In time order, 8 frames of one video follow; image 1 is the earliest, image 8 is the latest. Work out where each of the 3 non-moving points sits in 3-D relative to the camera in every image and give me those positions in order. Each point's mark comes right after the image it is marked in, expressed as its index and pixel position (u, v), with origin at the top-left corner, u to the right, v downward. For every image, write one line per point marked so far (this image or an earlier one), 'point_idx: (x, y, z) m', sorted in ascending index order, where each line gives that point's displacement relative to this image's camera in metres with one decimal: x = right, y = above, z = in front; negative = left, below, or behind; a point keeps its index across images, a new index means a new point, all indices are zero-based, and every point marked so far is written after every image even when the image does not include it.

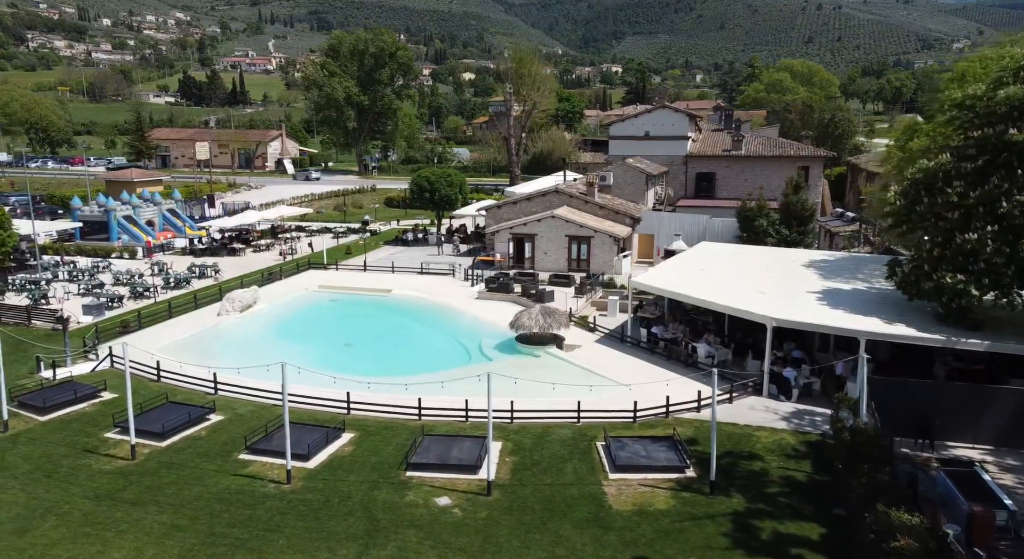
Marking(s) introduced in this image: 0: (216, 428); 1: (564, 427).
0: (-7.6, -3.8, +18.1) m
1: (+1.3, -3.7, +17.6) m
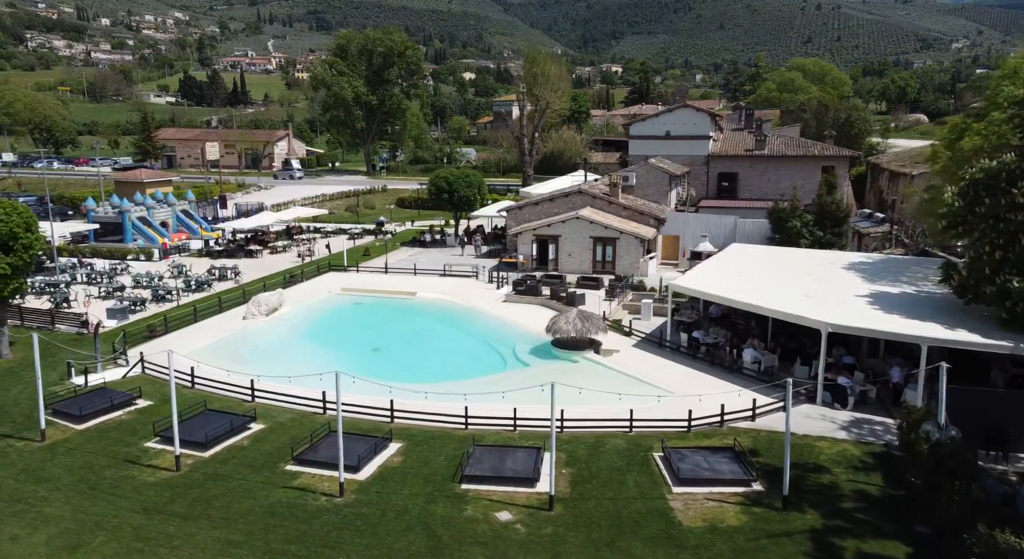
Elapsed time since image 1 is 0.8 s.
0: (-6.3, -4.0, +17.7) m
1: (+2.5, -3.8, +17.1) m
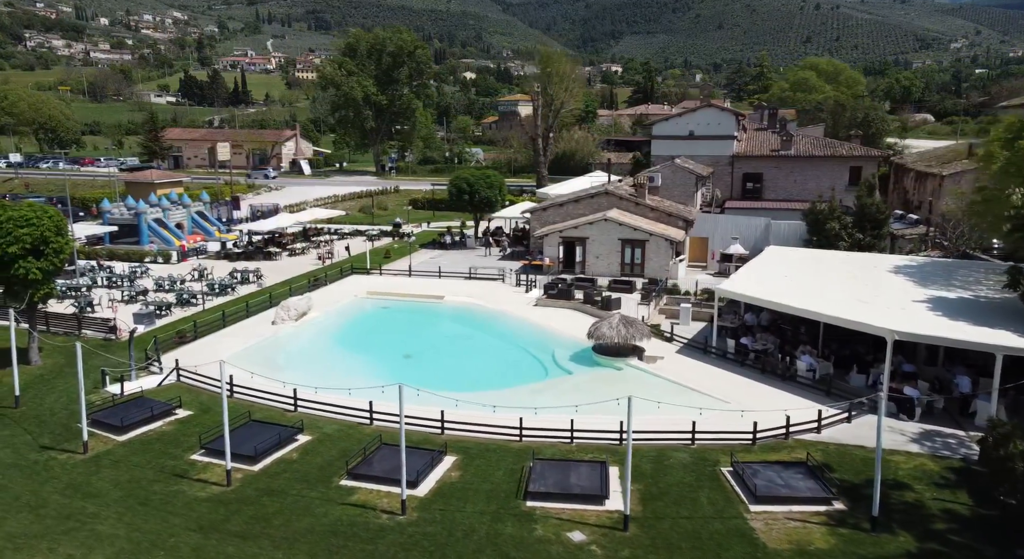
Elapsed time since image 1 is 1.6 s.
0: (-4.9, -4.1, +17.1) m
1: (+3.9, -4.0, +16.5) m
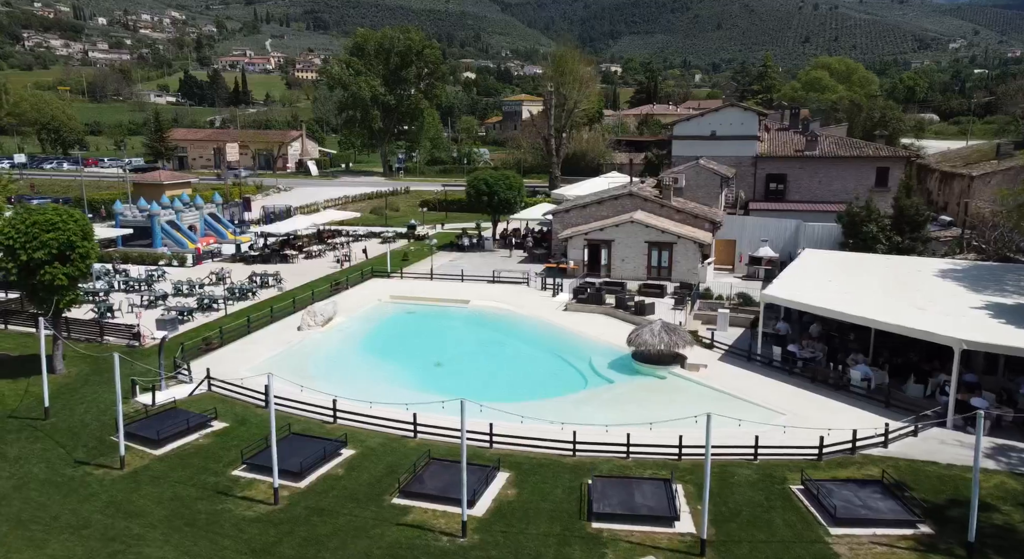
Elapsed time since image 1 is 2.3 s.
0: (-3.7, -4.3, +16.4) m
1: (+5.2, -4.2, +15.8) m
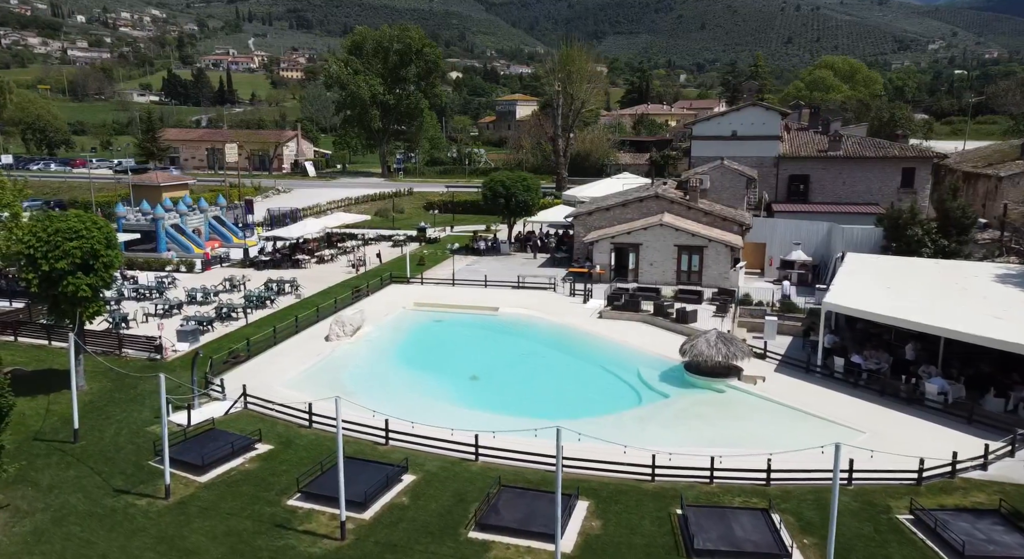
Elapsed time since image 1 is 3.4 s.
0: (-2.0, -4.6, +15.3) m
1: (+6.8, -4.4, +14.7) m
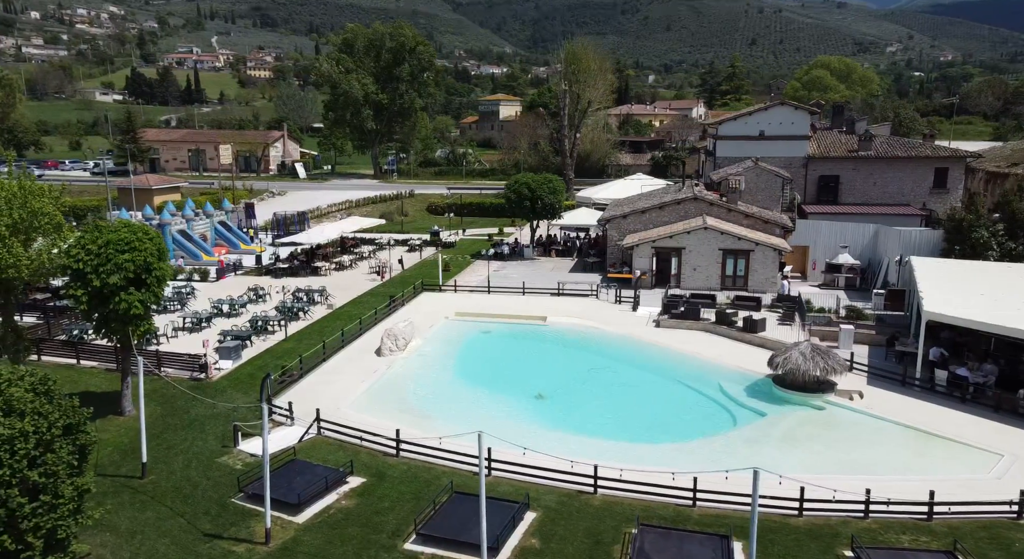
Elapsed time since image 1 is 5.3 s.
0: (+0.7, -5.0, +13.9) m
1: (+9.6, -4.7, +13.5) m
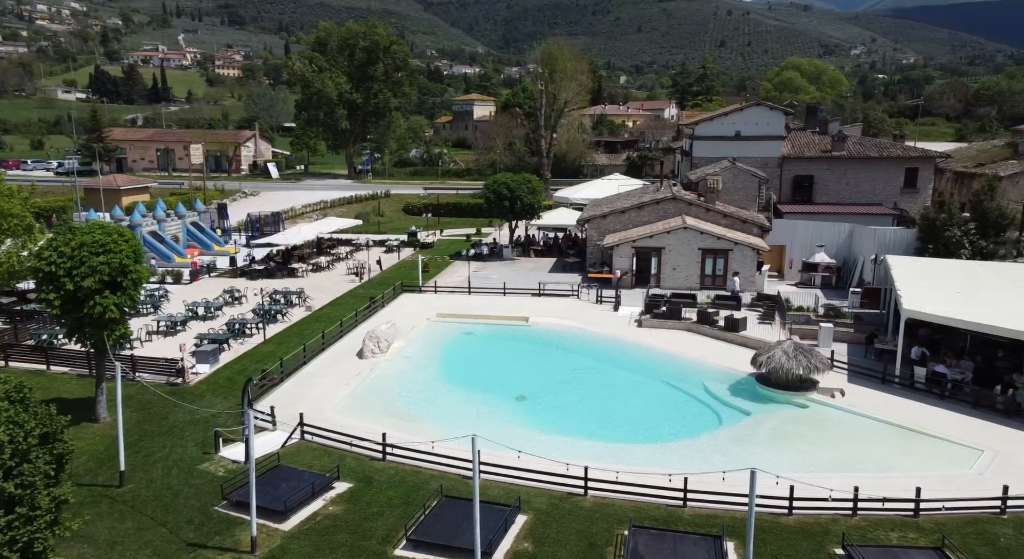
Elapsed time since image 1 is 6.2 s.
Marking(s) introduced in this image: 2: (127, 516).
0: (+0.6, -5.0, +13.8) m
1: (+9.4, -4.7, +13.7) m
2: (-8.3, -5.1, +15.2) m
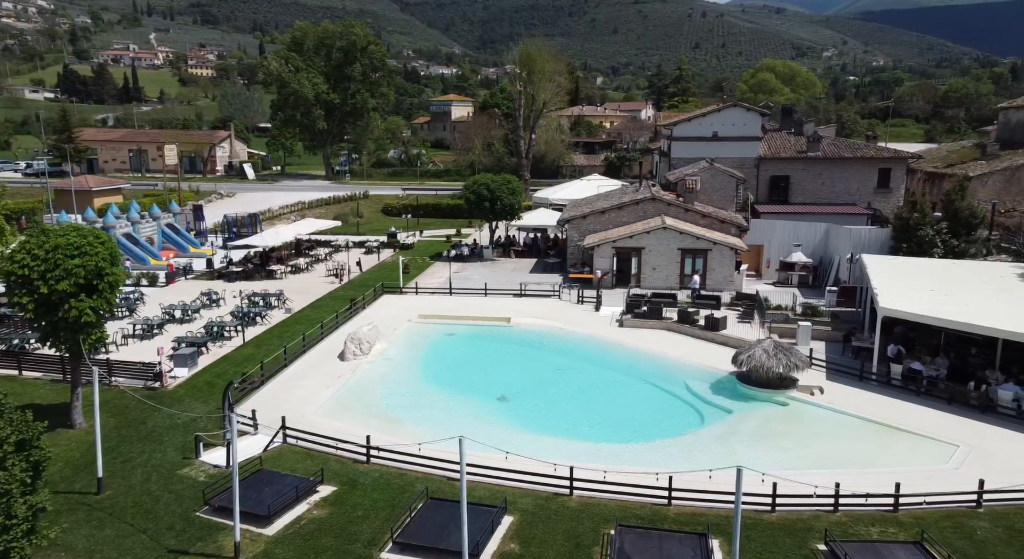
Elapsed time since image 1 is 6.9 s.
0: (+0.3, -5.0, +13.8) m
1: (+9.1, -4.7, +14.0) m
2: (-8.6, -5.1, +14.9) m
